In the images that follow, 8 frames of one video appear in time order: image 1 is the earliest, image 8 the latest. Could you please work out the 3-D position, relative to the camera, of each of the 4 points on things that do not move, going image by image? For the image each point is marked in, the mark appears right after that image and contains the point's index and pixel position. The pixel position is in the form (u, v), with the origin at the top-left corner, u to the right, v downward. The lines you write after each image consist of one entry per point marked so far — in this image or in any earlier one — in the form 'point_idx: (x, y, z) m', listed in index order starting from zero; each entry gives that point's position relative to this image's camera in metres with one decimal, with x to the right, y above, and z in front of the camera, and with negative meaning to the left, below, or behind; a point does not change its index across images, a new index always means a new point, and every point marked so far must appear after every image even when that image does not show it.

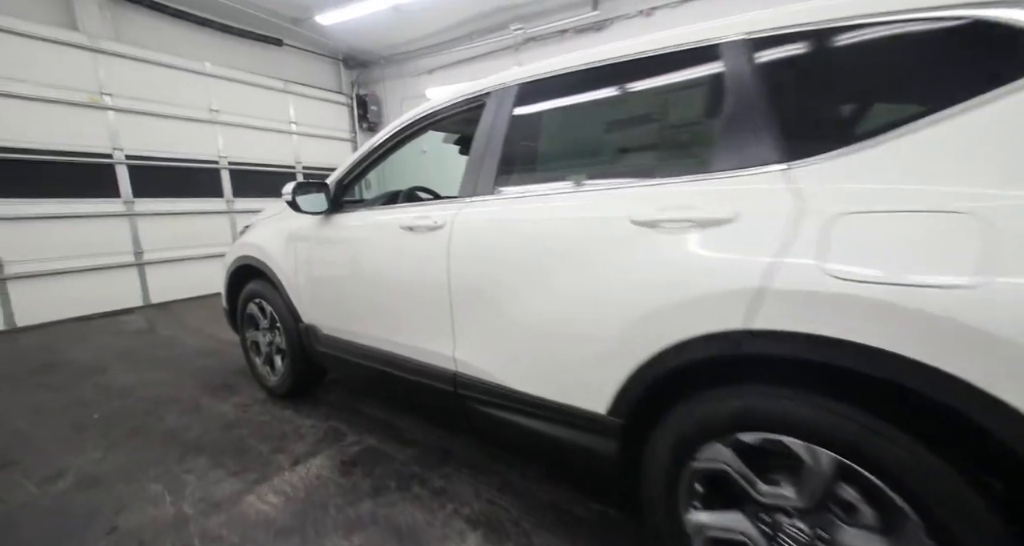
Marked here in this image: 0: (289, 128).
0: (-3.6, +2.4, +7.2) m
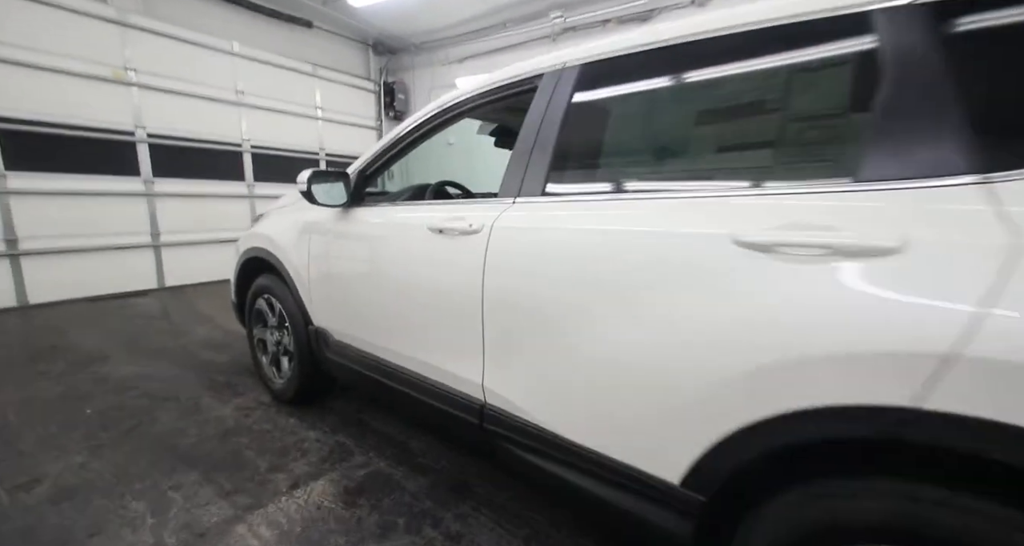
0: (-3.1, +2.5, +7.0) m
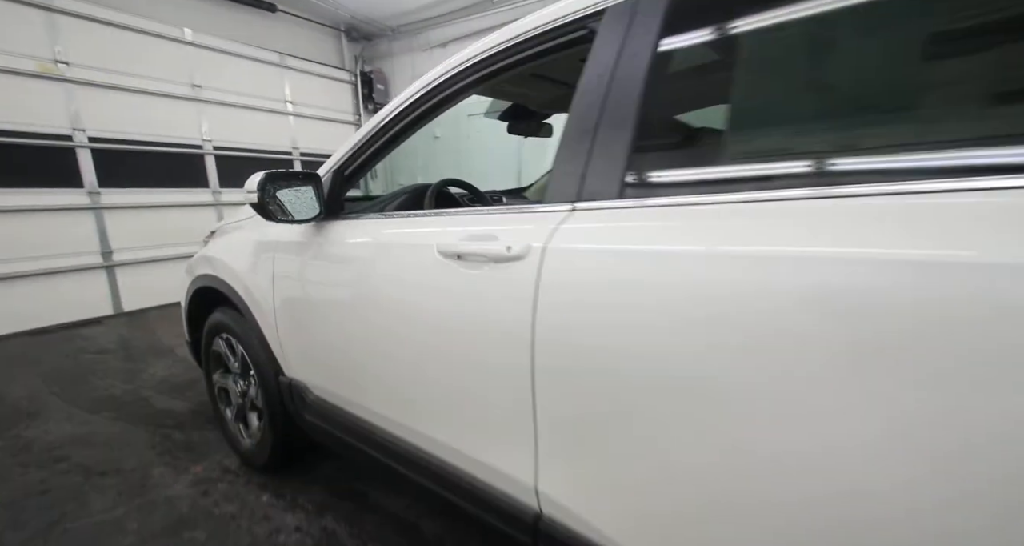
0: (-3.3, +2.3, +6.4) m
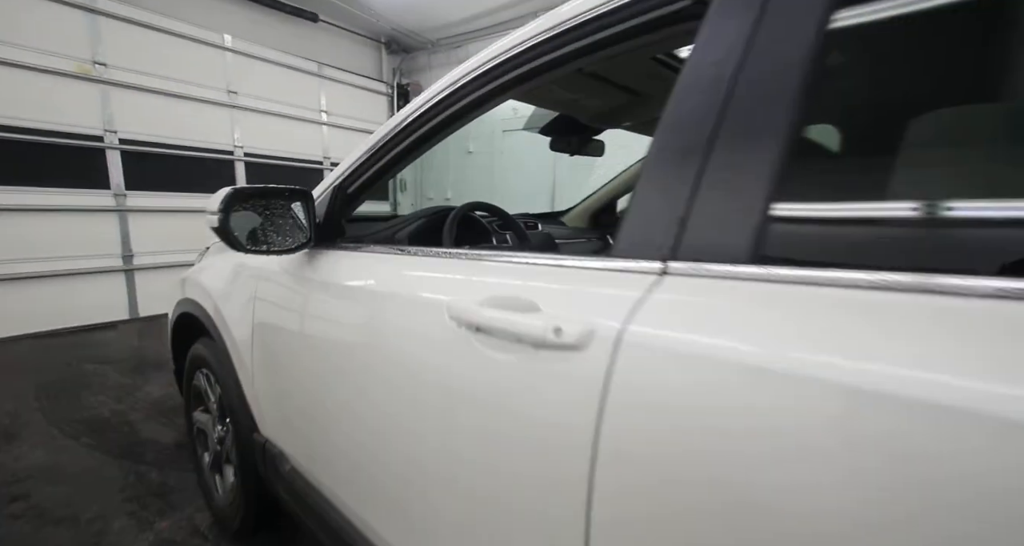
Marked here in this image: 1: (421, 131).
0: (-2.7, +2.2, +6.3) m
1: (-0.2, +0.4, +1.2) m
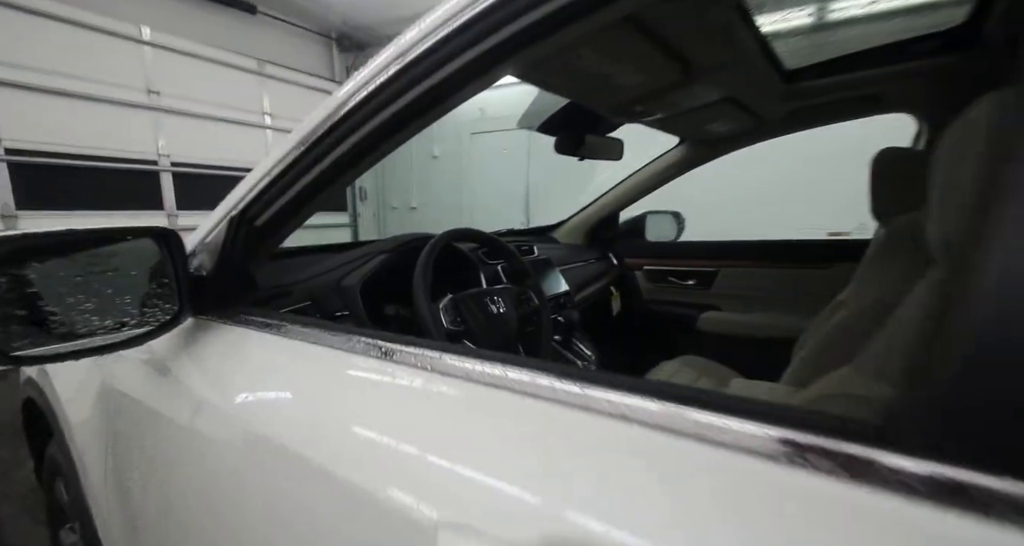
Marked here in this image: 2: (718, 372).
0: (-3.1, +1.9, +5.5) m
1: (-0.2, +0.2, +0.7) m
2: (+0.8, -0.4, +1.7) m
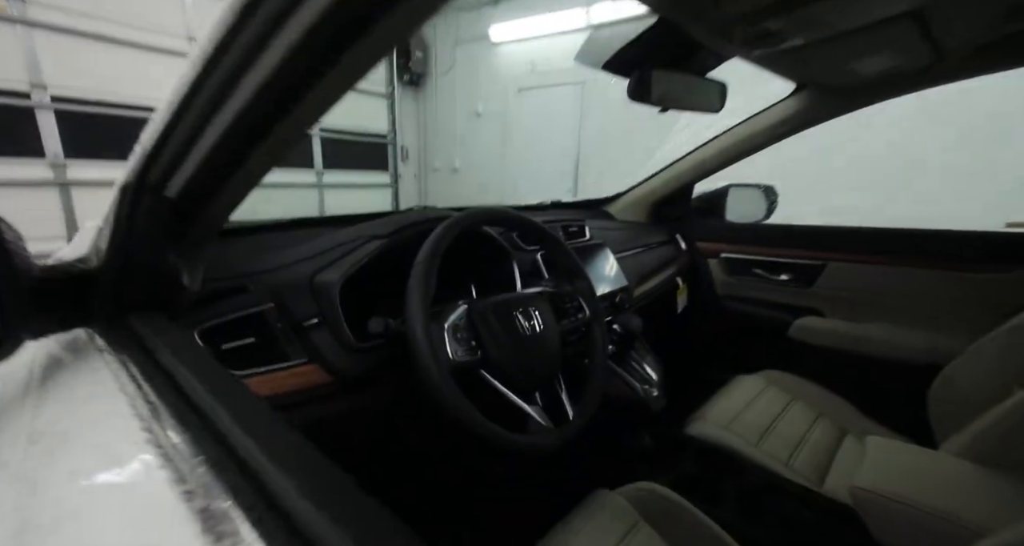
0: (-2.5, +2.4, +5.3) m
1: (-0.2, +0.2, +0.4) m
2: (+0.9, -0.4, +1.3) m
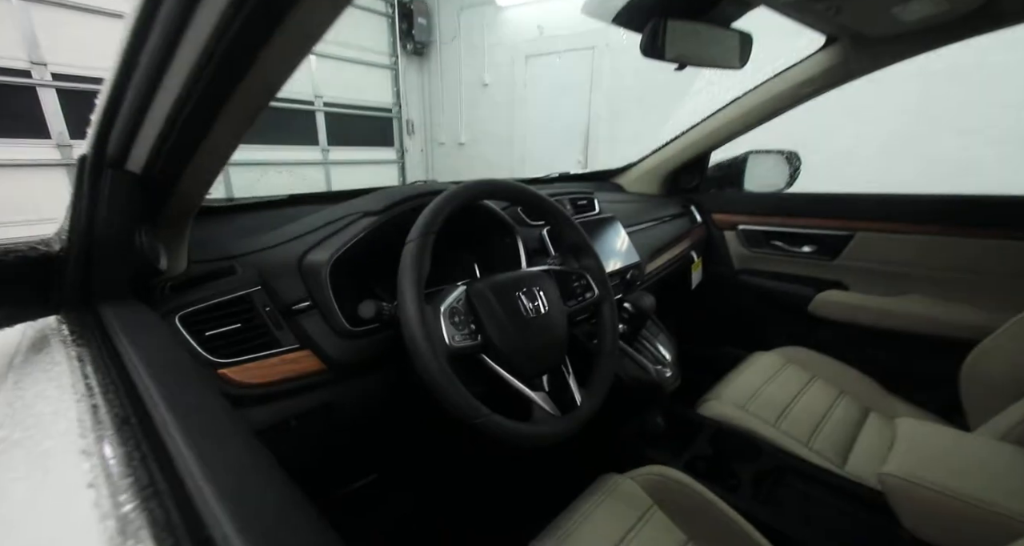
0: (-2.4, +2.6, +5.2) m
1: (-0.2, +0.2, +0.3) m
2: (+0.9, -0.3, +1.2) m
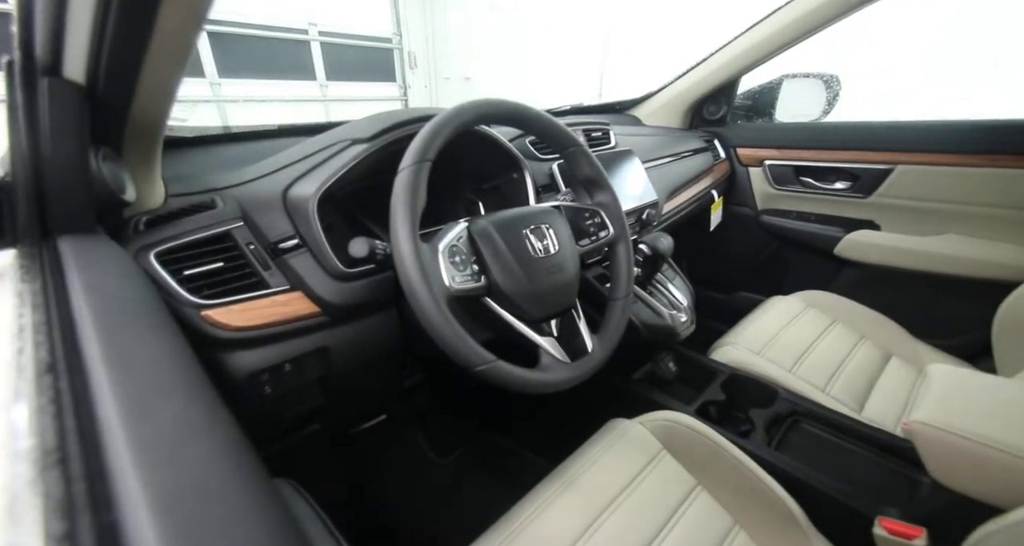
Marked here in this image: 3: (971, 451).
0: (-2.3, +3.3, +4.8) m
1: (-0.2, +0.3, +0.2) m
2: (+0.9, -0.1, +1.2) m
3: (+0.7, -0.3, +0.6) m
